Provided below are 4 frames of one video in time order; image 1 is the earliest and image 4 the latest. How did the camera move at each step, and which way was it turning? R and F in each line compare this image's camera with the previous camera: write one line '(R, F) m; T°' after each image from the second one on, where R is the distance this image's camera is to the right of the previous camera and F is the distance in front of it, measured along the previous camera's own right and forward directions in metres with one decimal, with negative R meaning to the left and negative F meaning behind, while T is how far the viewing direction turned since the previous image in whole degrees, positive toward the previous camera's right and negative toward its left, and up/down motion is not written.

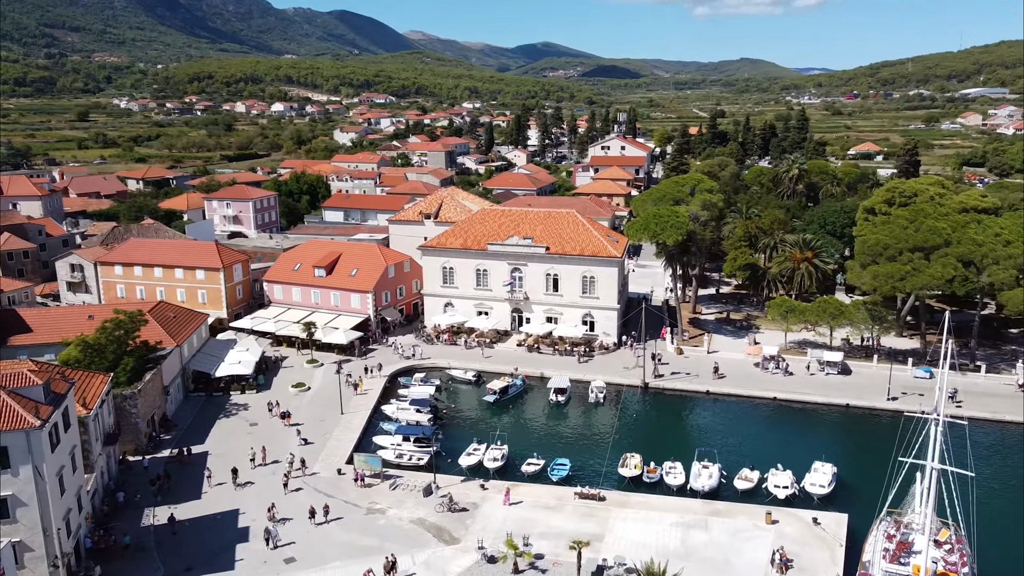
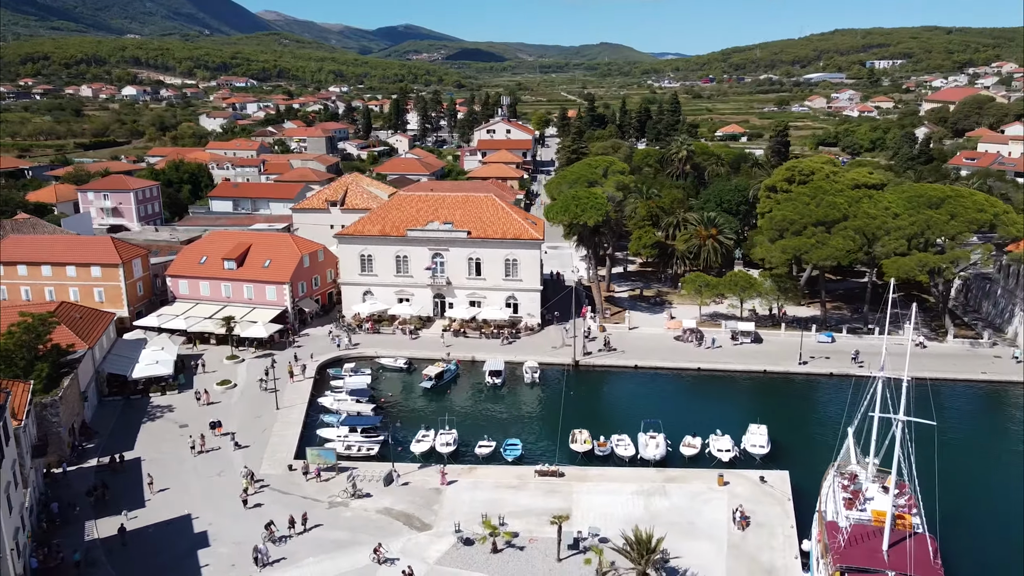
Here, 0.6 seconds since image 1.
(-3.3, 0.0) m; +9°
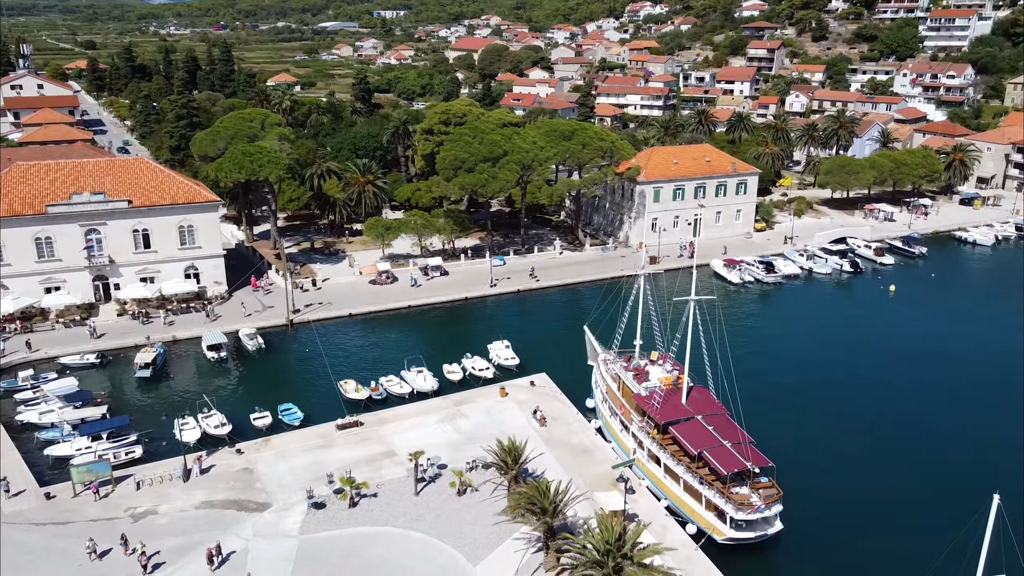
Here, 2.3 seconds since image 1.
(-9.4, +1.3) m; +31°
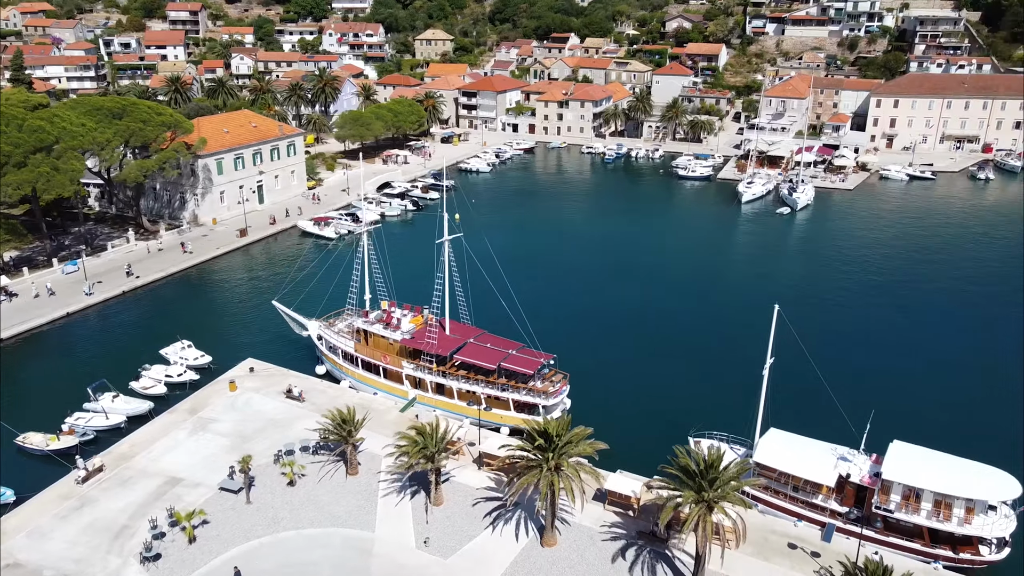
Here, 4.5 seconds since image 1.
(-12.3, +2.2) m; +39°
